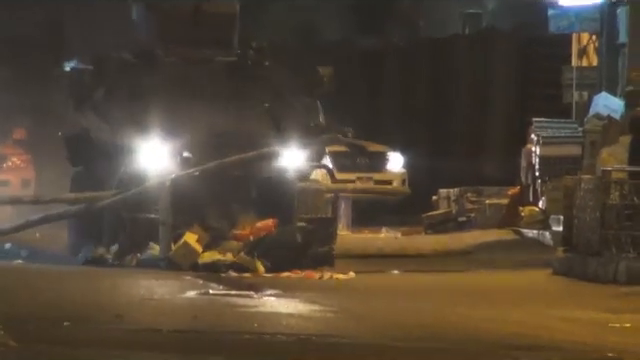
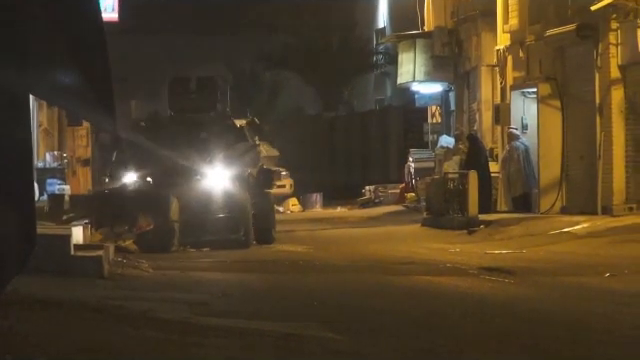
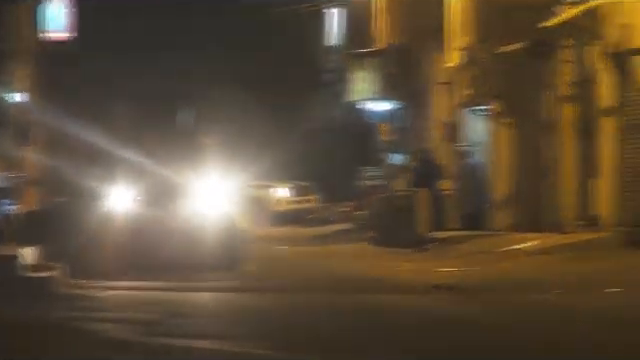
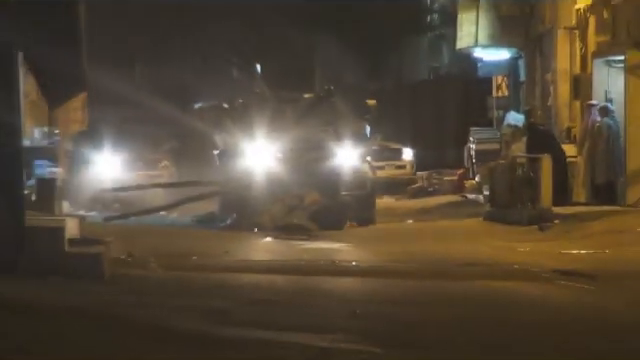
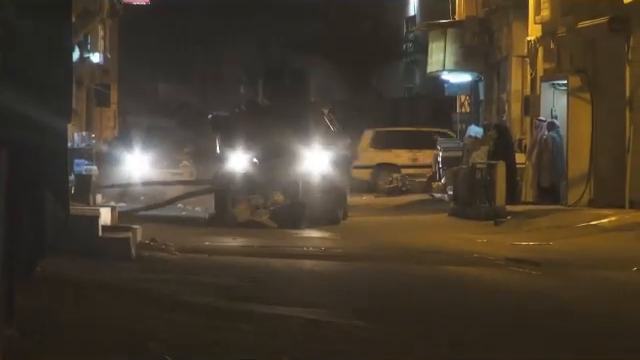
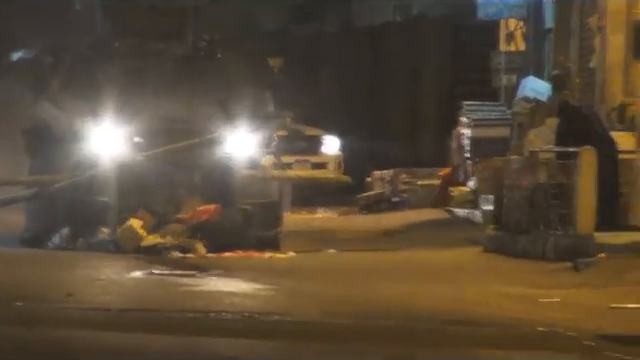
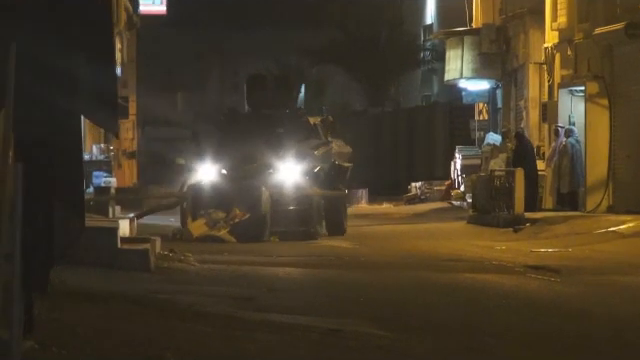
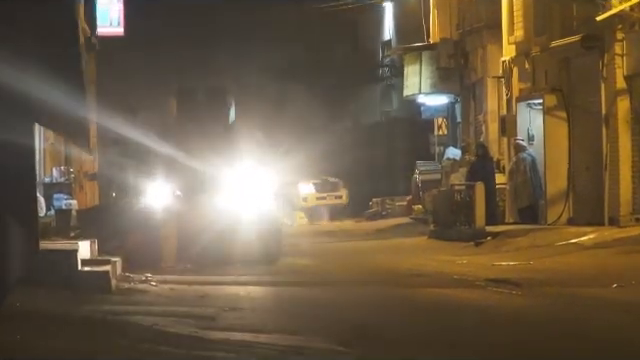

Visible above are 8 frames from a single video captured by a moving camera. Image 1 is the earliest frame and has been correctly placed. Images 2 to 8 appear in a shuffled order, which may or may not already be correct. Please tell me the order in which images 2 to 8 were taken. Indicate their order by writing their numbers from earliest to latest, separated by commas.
6, 4, 5, 7, 2, 8, 3
